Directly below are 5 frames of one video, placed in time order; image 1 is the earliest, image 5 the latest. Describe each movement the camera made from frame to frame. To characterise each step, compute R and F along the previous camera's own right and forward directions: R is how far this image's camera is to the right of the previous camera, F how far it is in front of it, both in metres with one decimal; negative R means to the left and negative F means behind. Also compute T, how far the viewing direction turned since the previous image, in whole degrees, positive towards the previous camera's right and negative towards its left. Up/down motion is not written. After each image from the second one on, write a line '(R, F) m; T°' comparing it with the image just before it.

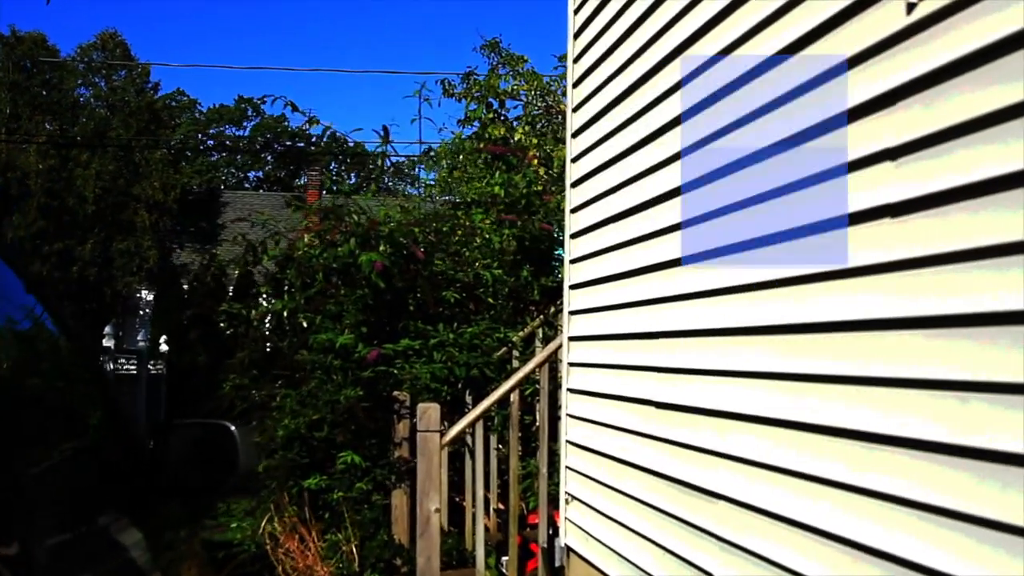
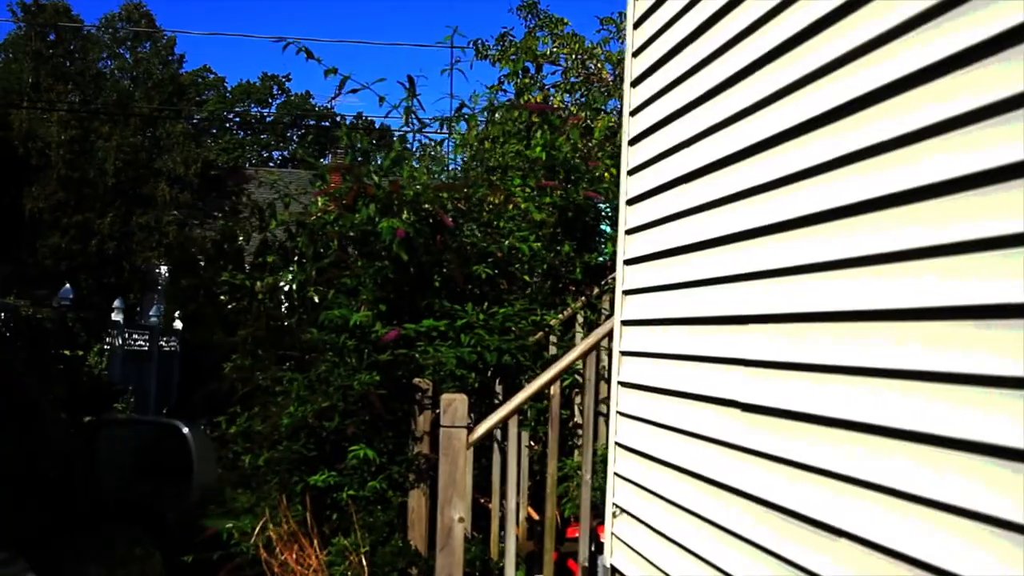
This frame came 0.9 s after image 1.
(-0.1, +0.7) m; -1°
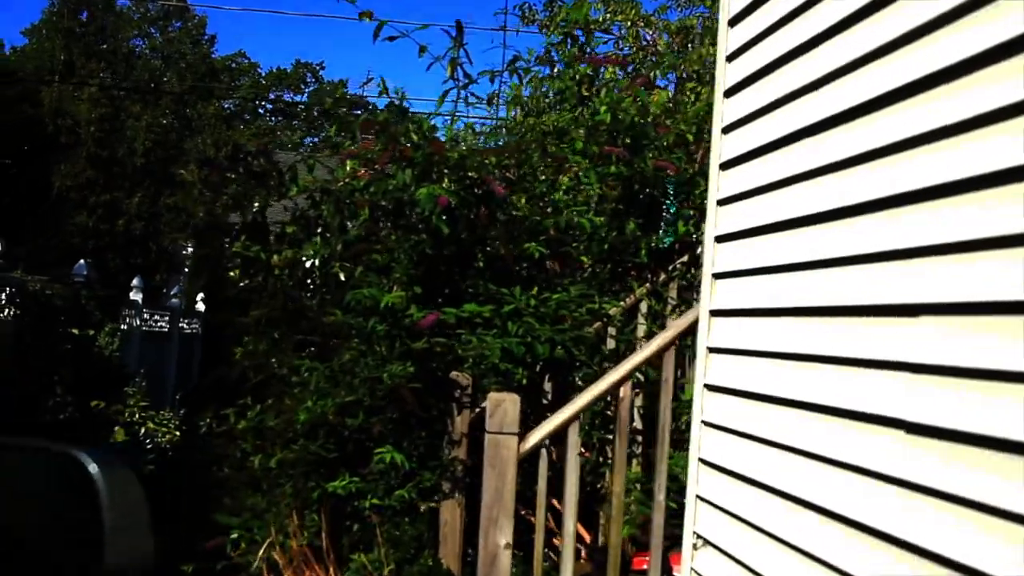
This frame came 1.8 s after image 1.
(-0.1, +0.7) m; -1°
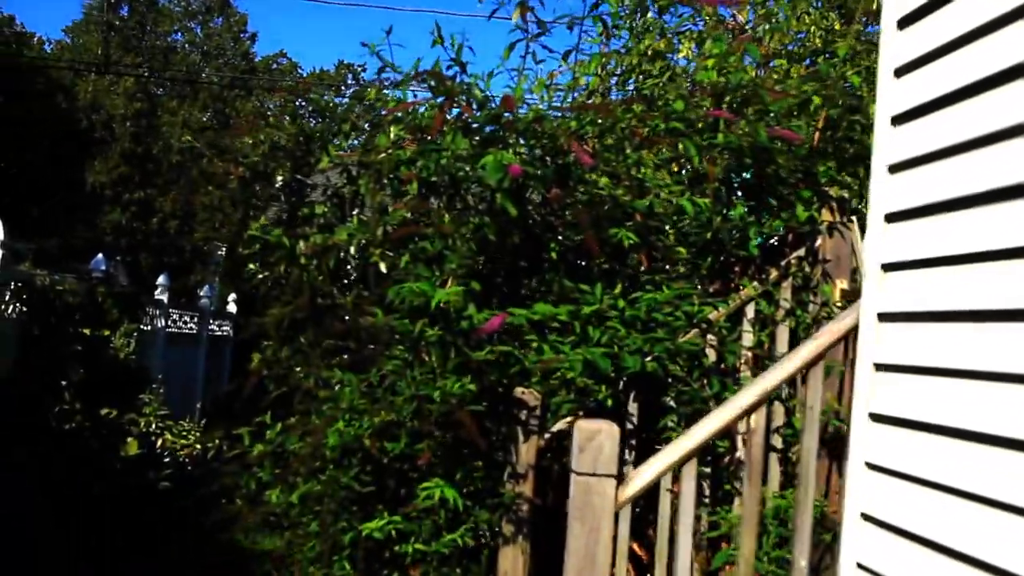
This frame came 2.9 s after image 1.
(-0.1, +0.8) m; -2°
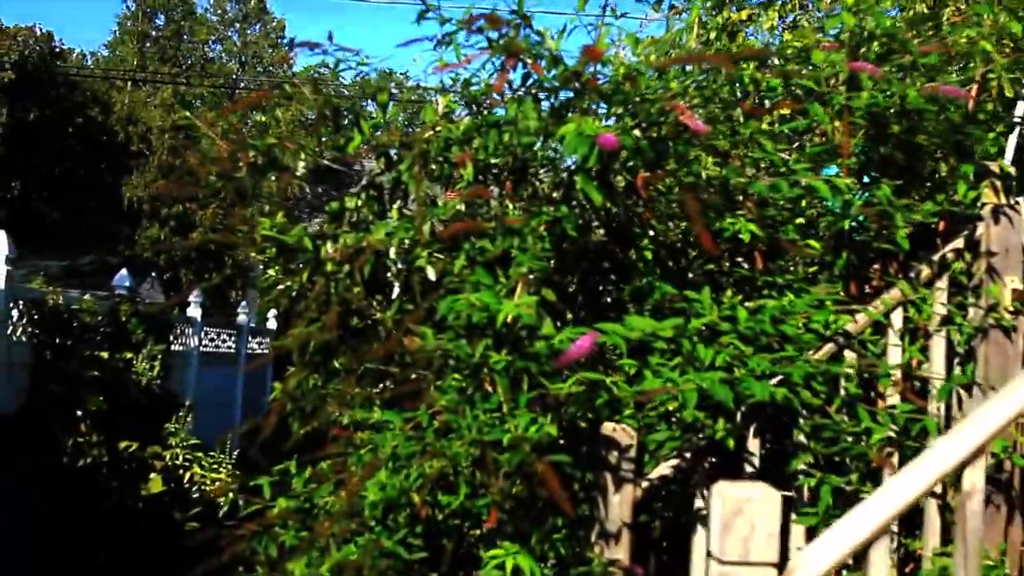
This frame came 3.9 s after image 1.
(-0.1, +0.7) m; -2°
